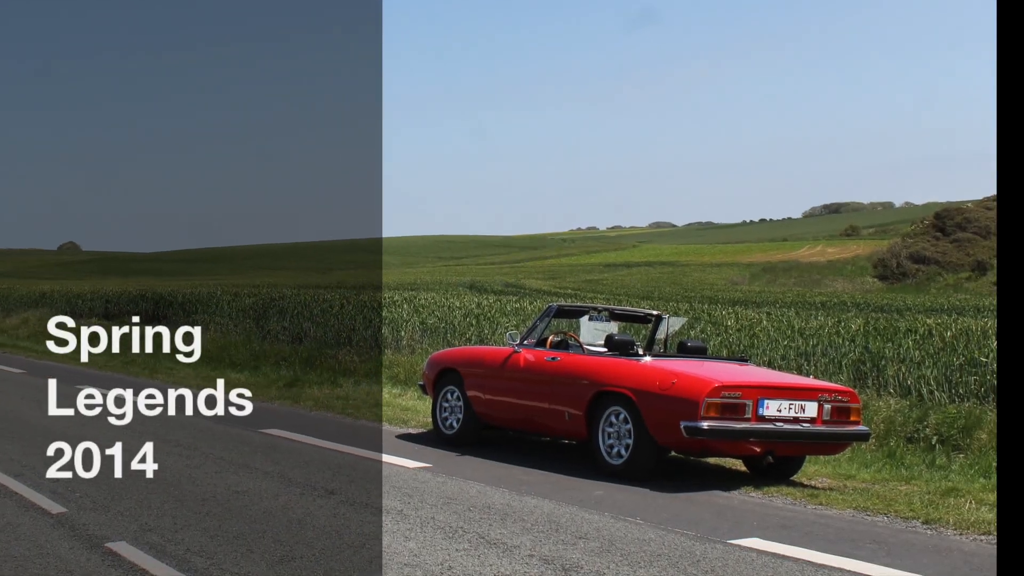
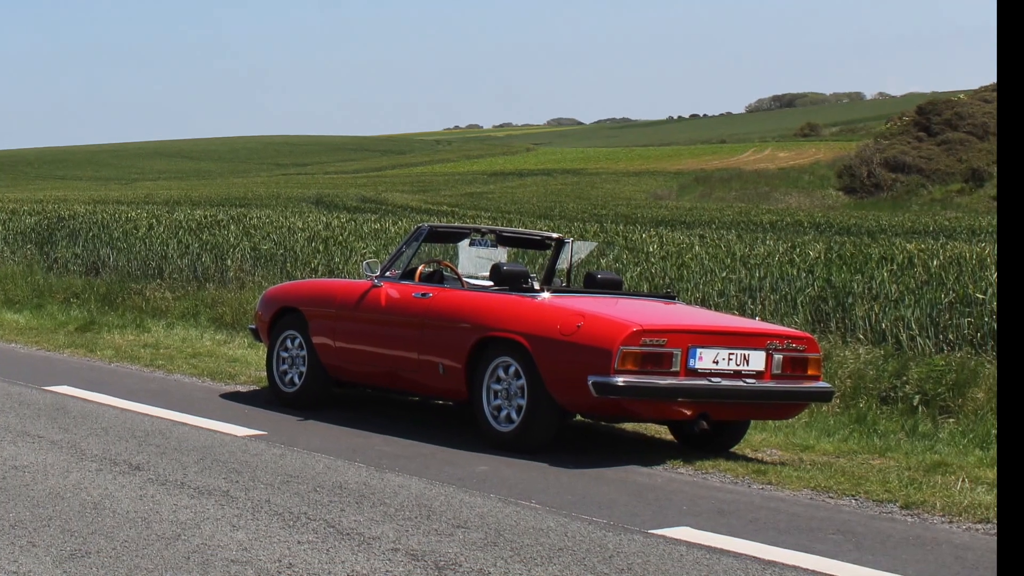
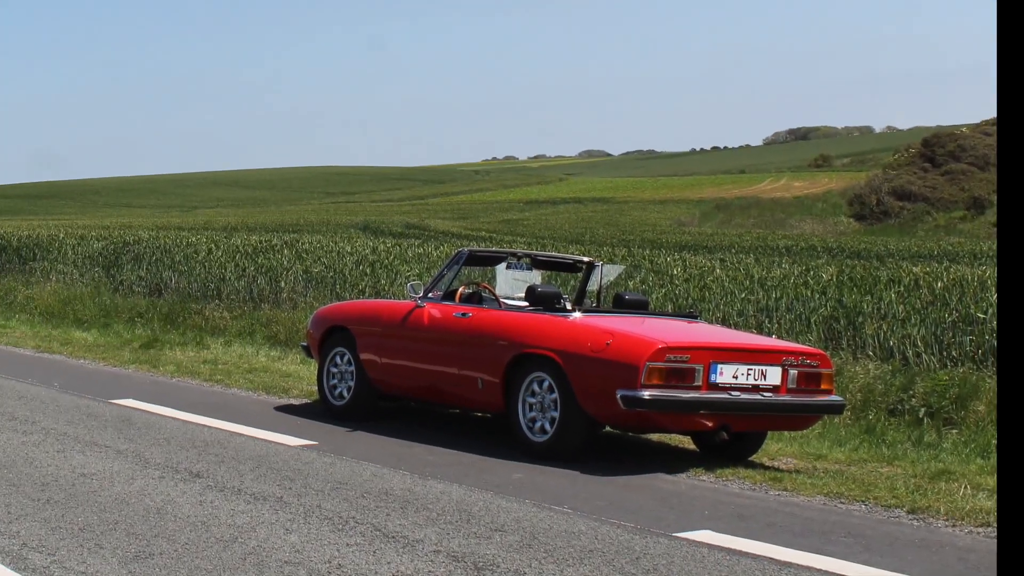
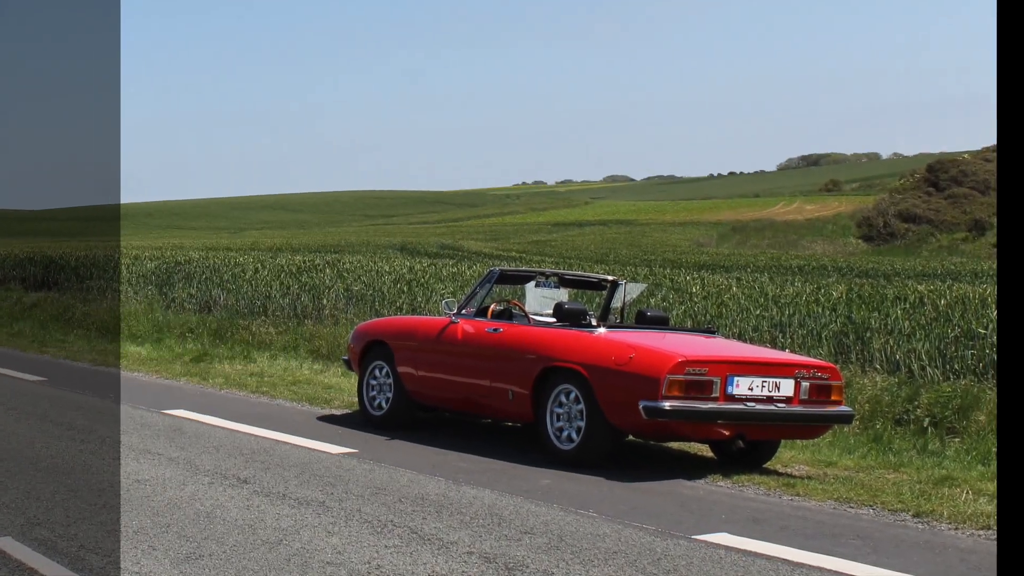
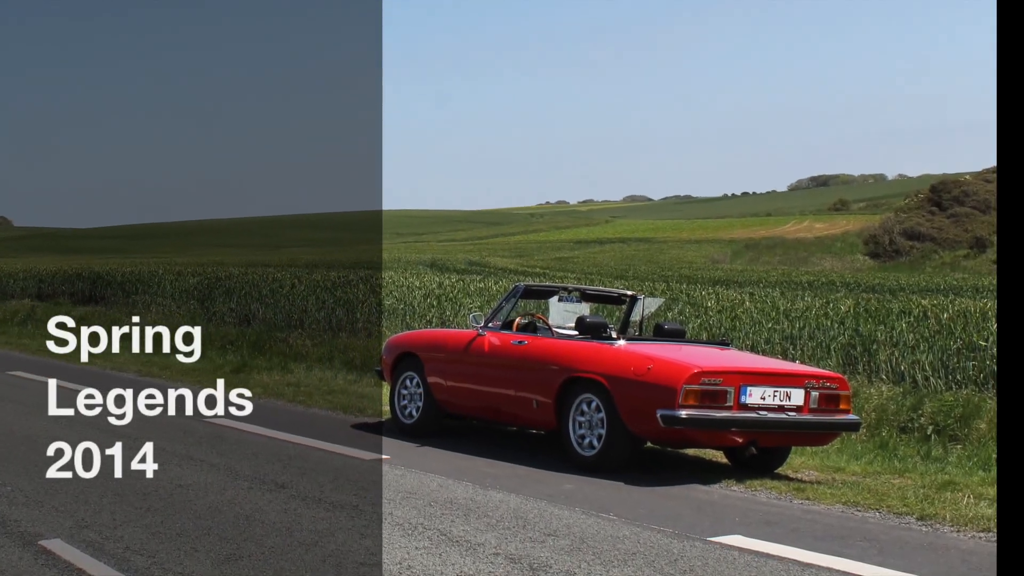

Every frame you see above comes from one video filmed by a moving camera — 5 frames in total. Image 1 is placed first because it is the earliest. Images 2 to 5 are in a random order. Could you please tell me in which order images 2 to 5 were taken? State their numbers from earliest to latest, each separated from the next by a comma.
5, 4, 3, 2
